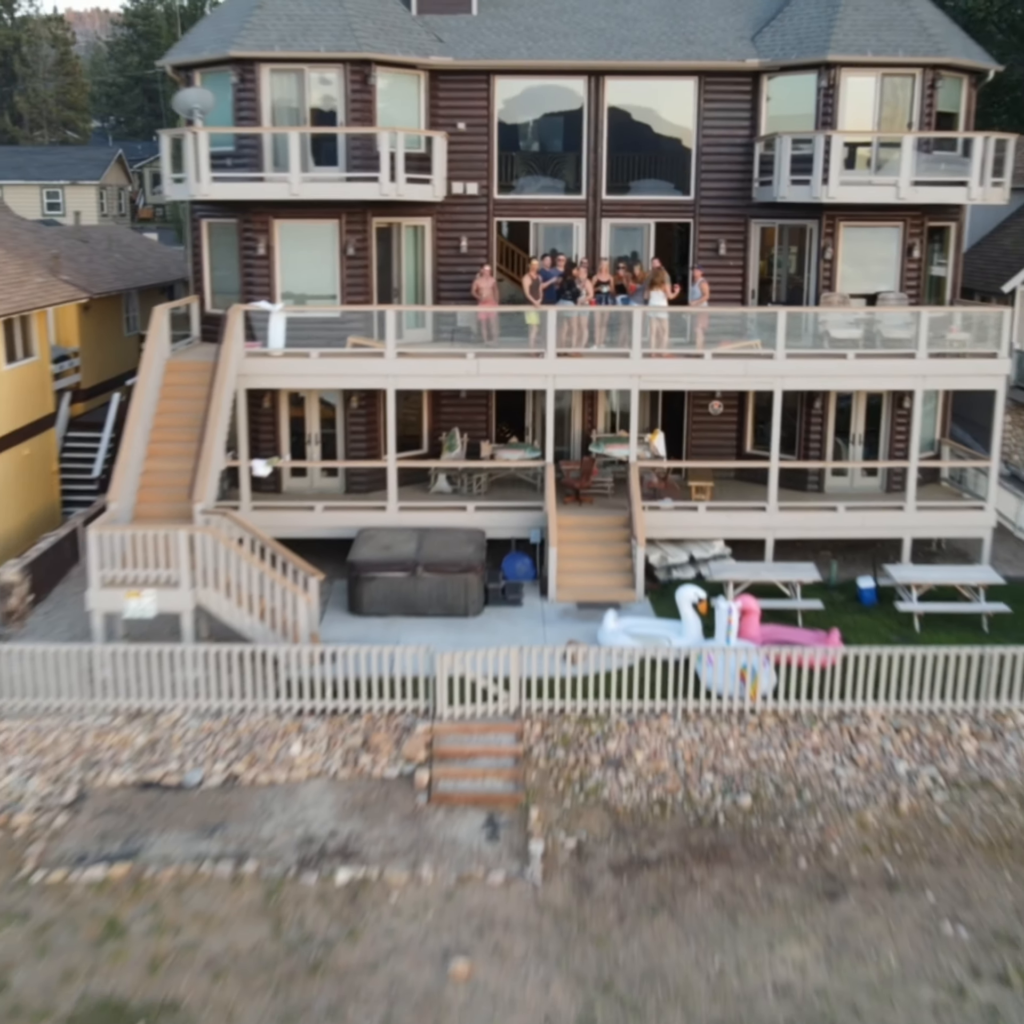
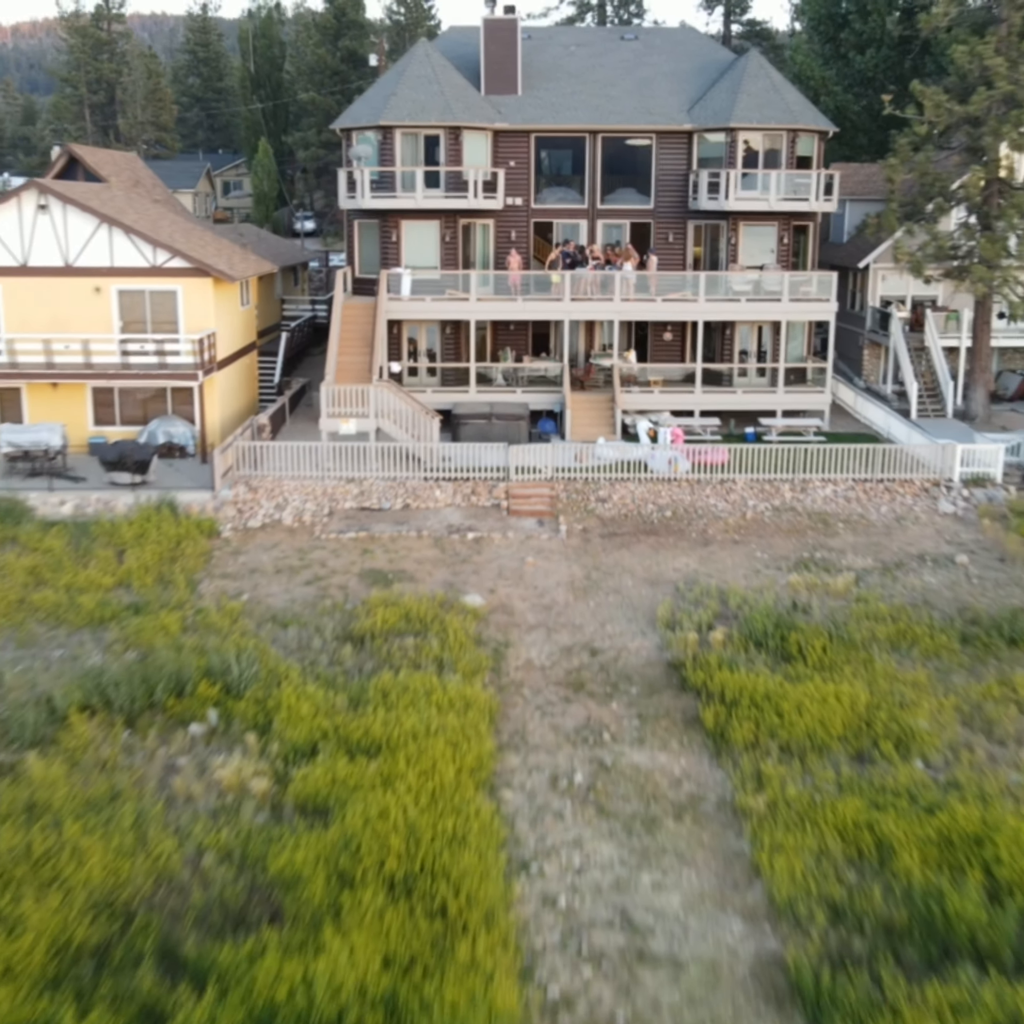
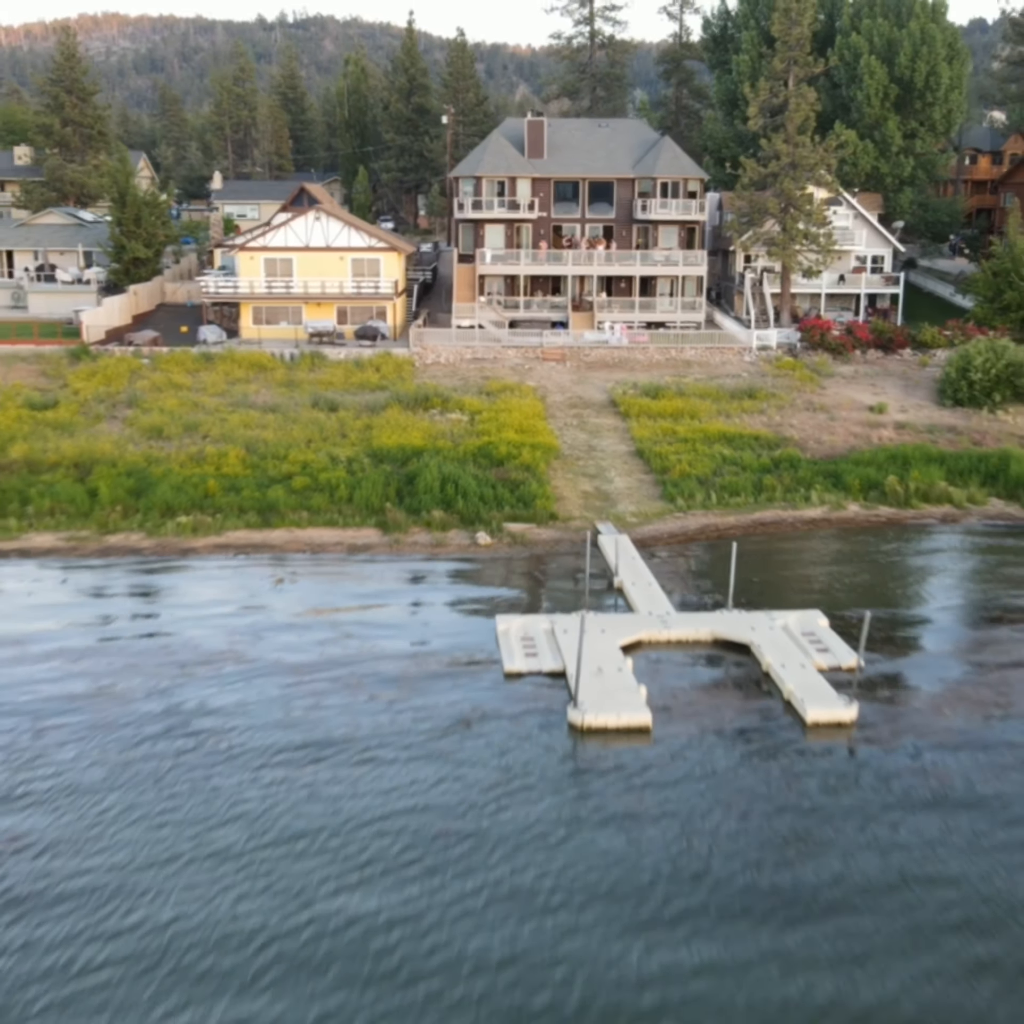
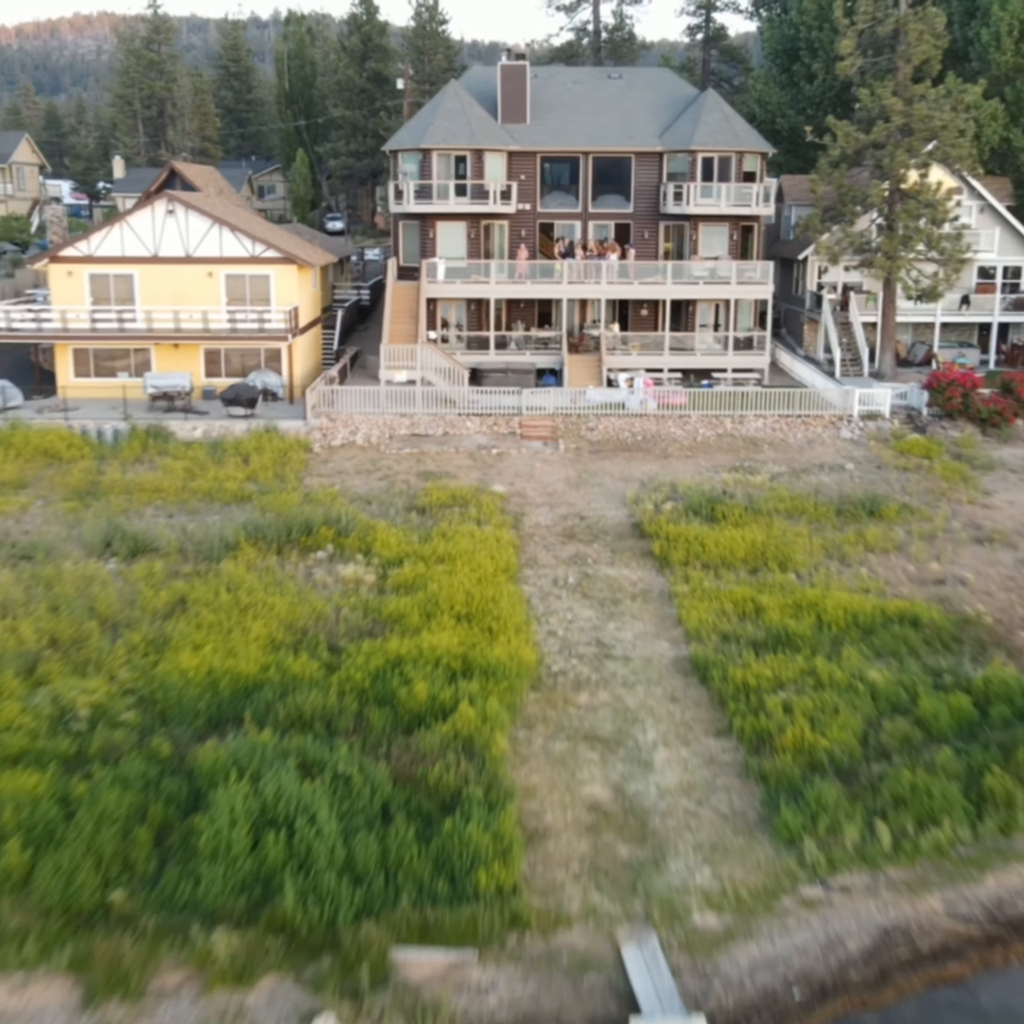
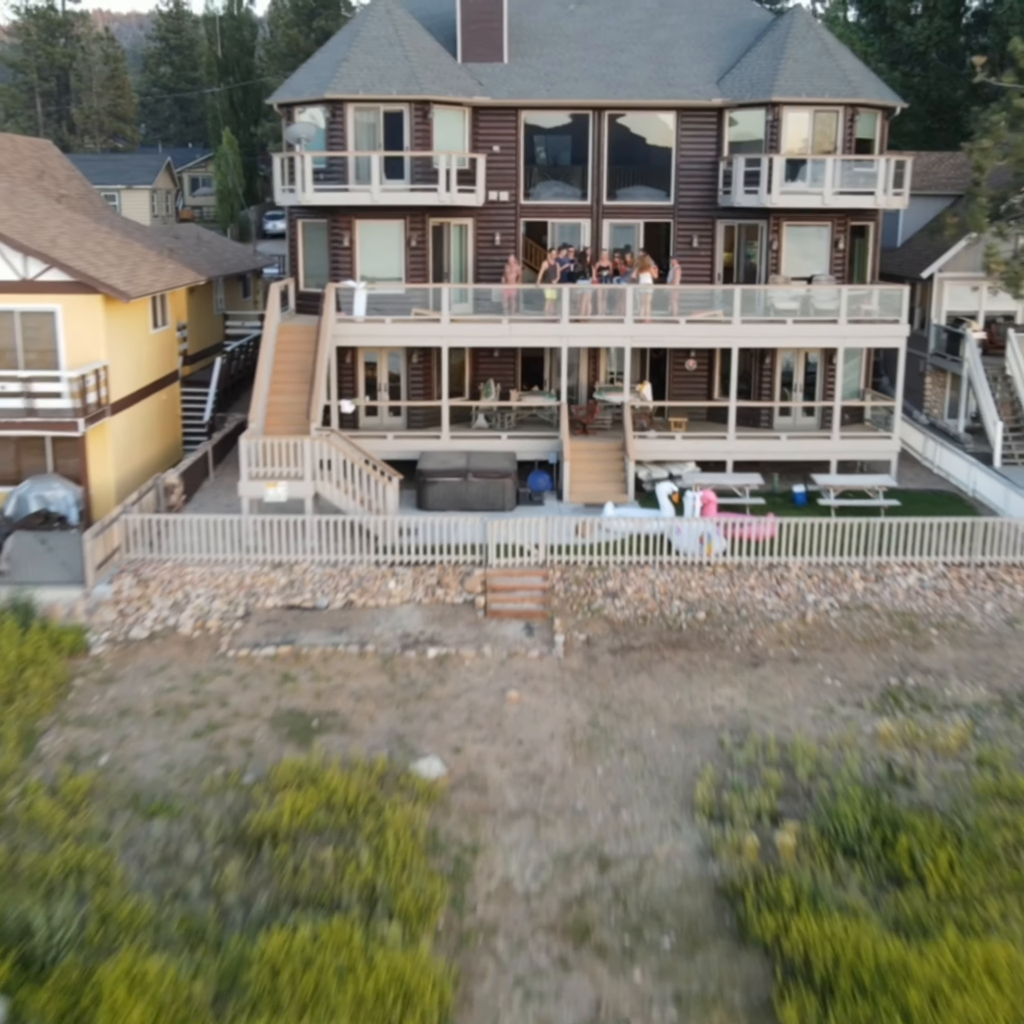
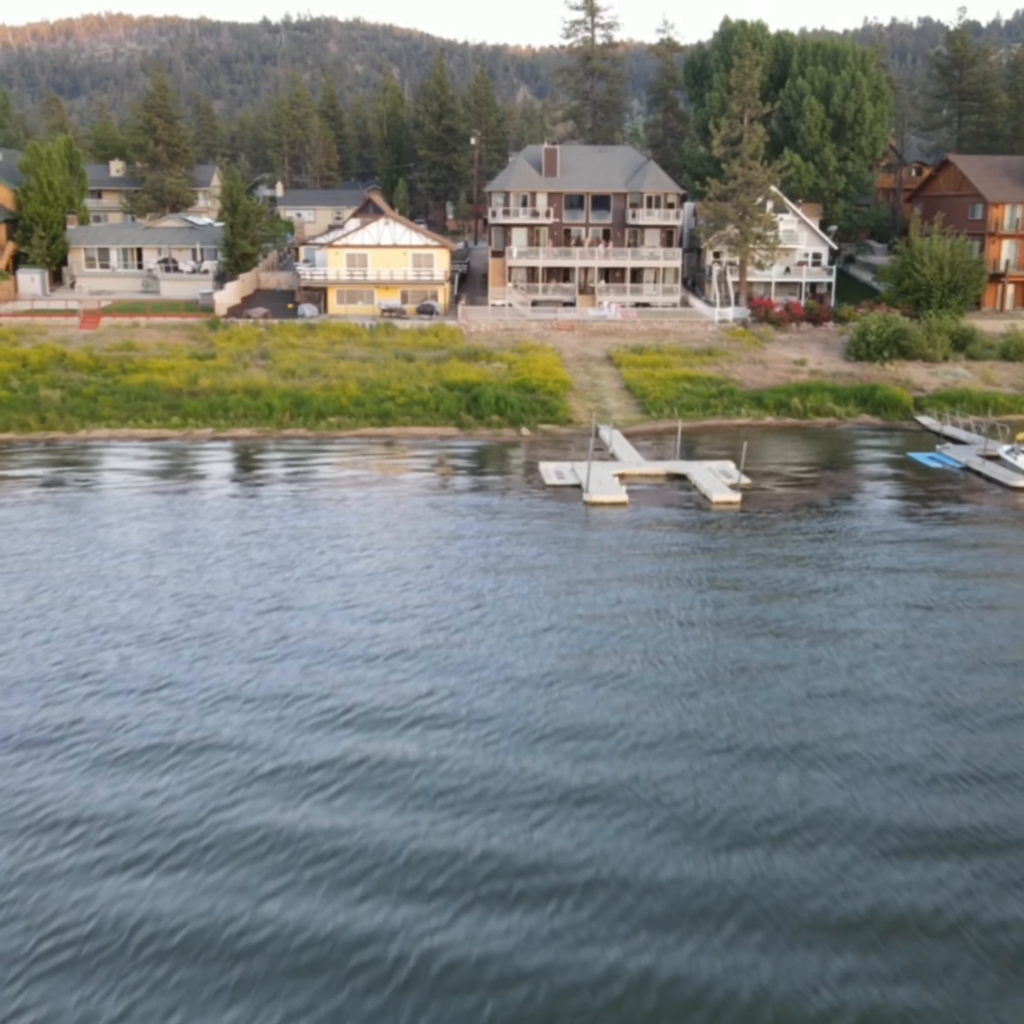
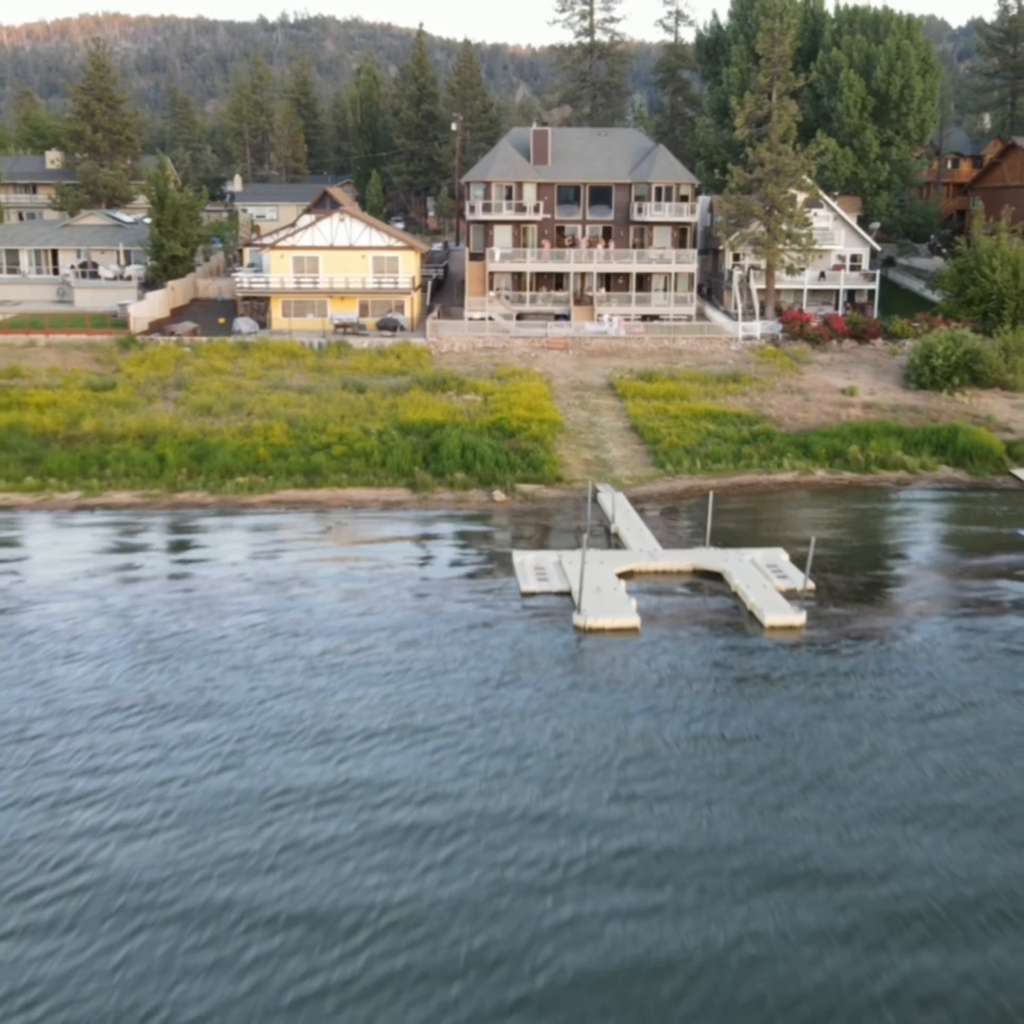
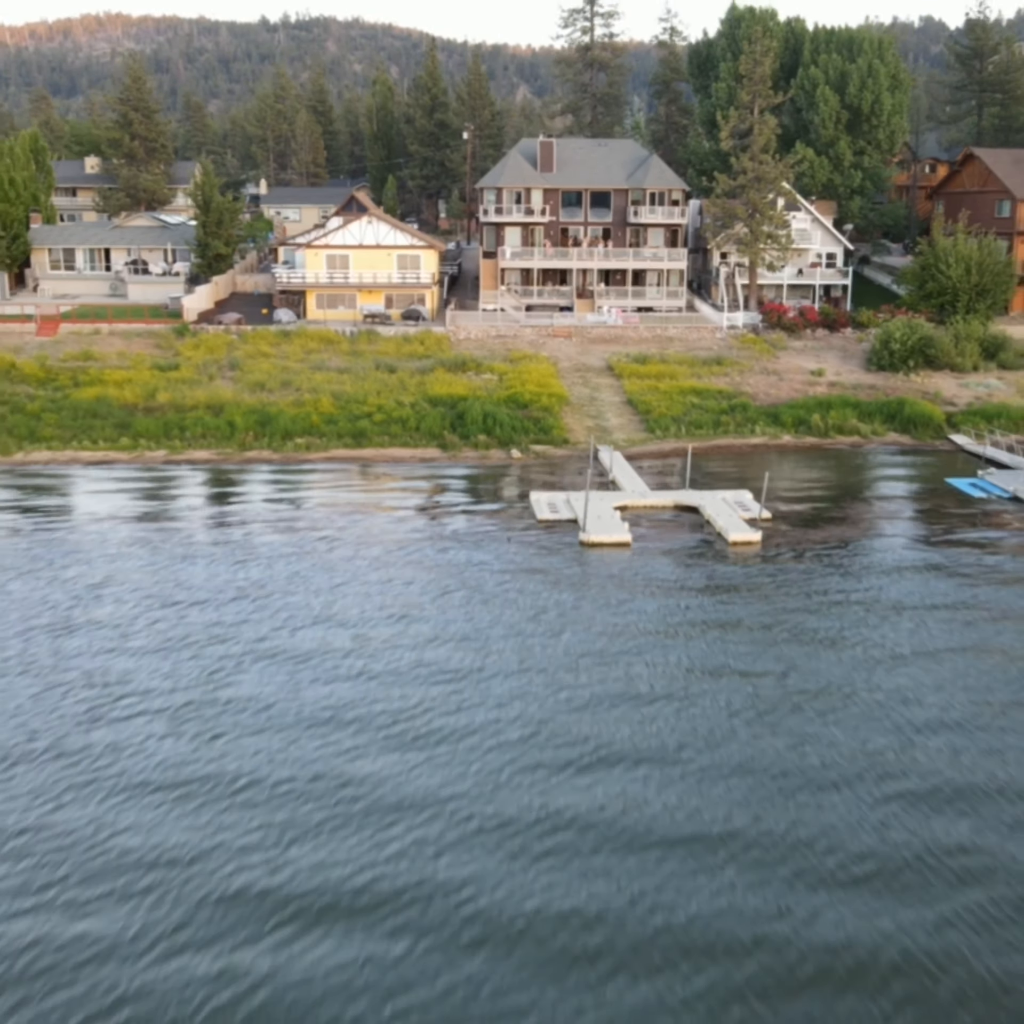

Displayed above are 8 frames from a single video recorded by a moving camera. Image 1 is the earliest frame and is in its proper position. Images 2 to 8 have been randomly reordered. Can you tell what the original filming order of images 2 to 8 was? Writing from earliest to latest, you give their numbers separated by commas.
5, 2, 4, 3, 7, 8, 6
